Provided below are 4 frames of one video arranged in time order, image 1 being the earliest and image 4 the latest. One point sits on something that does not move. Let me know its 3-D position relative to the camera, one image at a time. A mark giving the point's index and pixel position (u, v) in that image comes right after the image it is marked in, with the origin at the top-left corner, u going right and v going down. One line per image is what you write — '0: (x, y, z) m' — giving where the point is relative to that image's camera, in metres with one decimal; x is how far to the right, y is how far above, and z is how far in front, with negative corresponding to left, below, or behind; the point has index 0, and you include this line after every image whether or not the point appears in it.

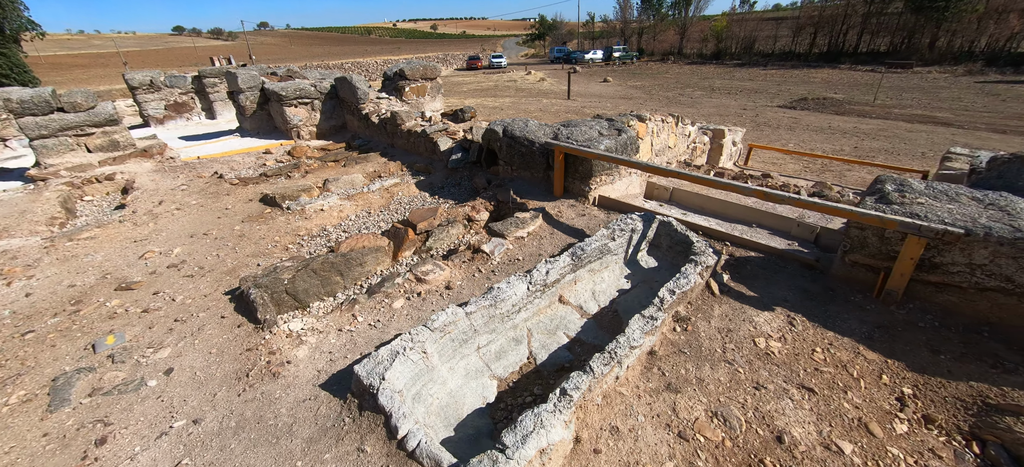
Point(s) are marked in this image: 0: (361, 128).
0: (-3.8, +2.6, +9.3) m
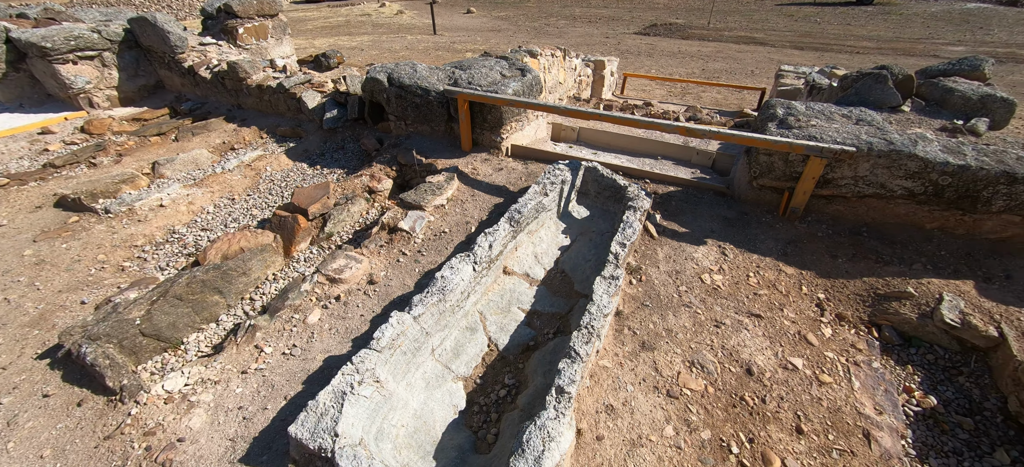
0: (-6.2, +2.7, +7.1) m
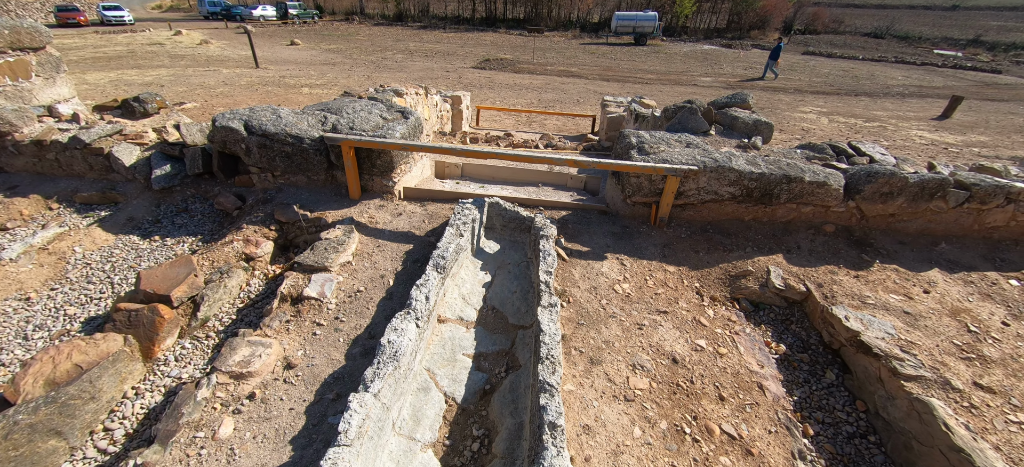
0: (-8.1, +1.1, +4.9) m
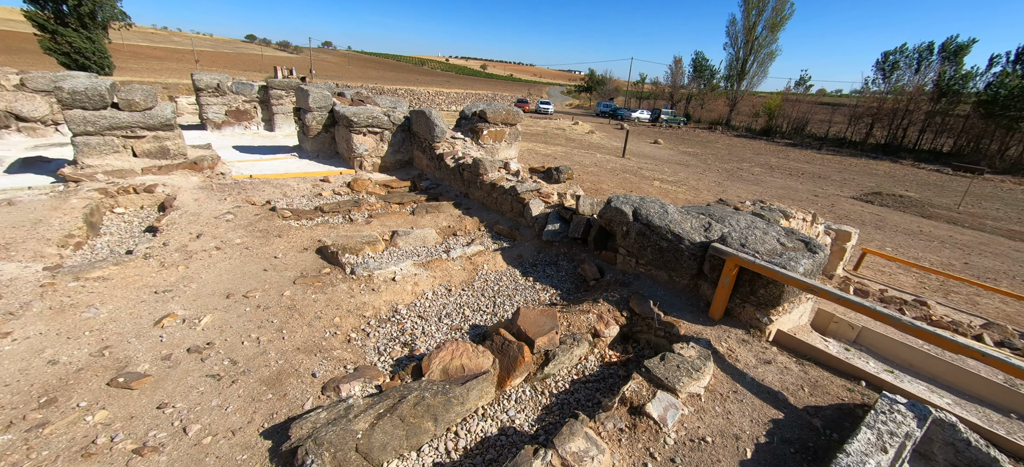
0: (-2.0, +1.4, +8.4) m
